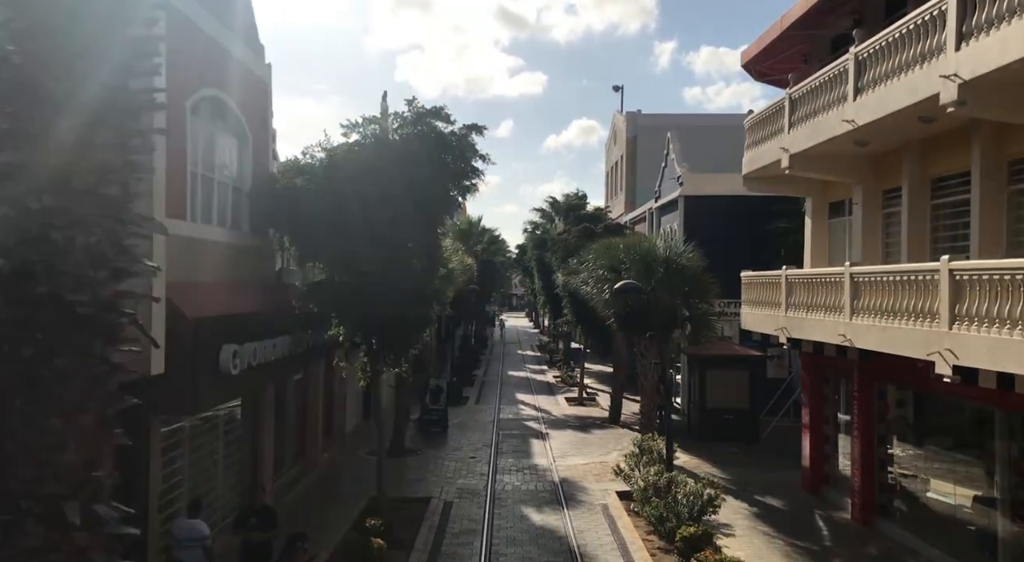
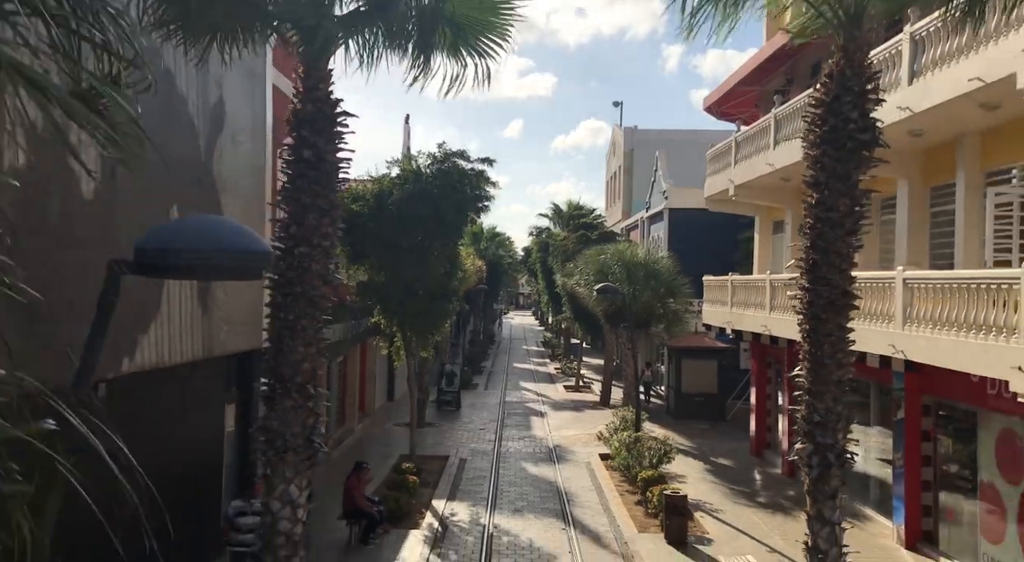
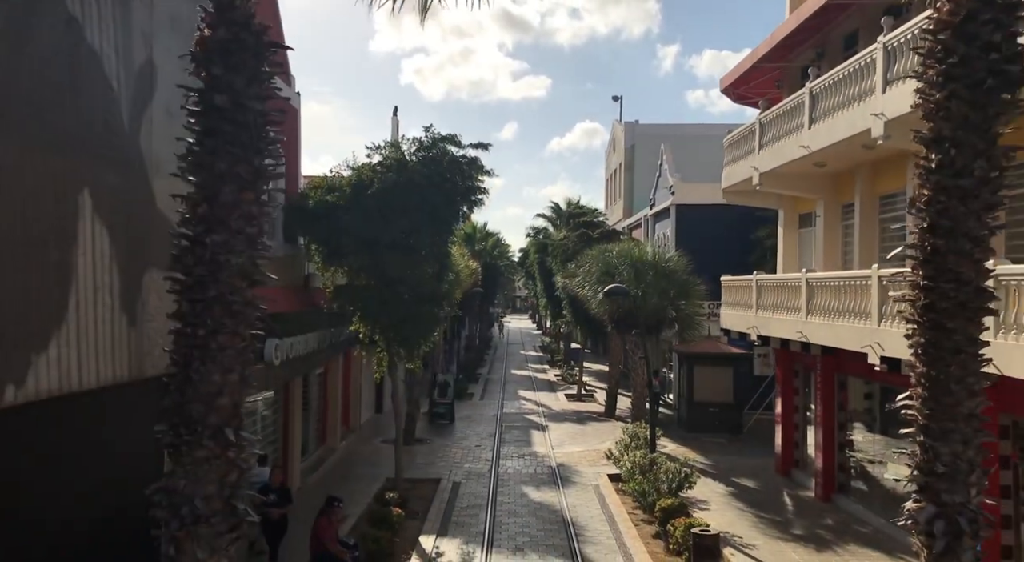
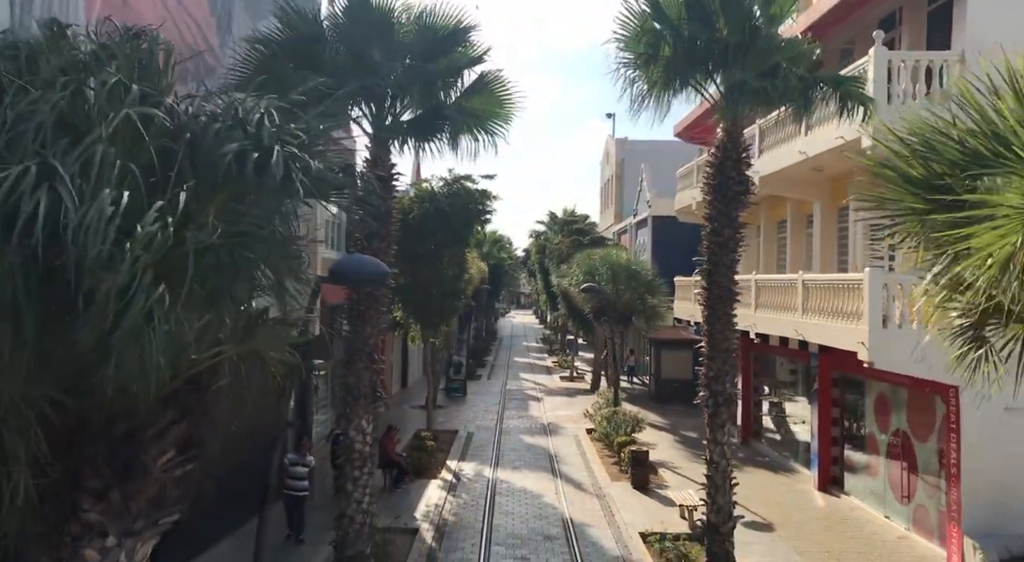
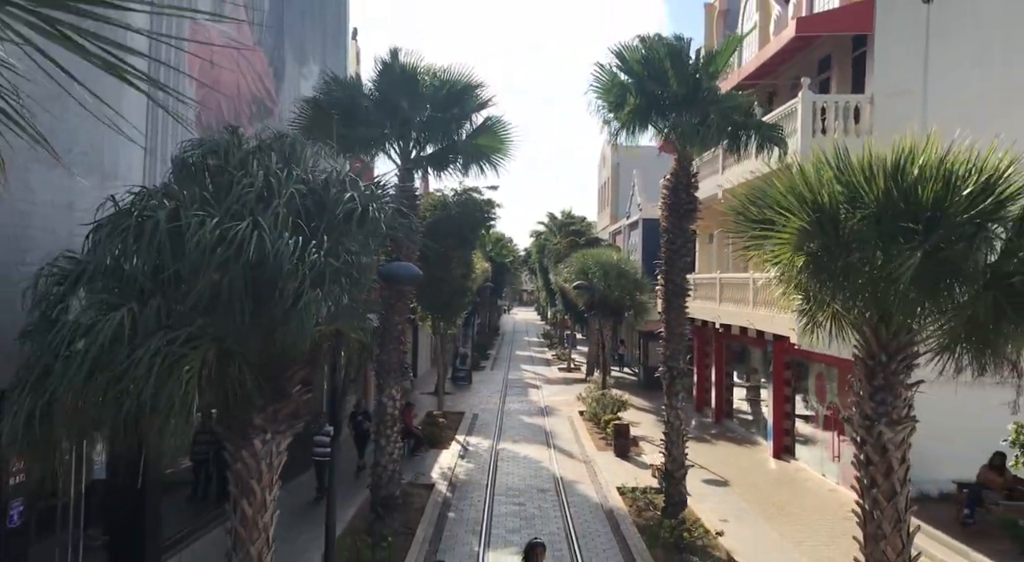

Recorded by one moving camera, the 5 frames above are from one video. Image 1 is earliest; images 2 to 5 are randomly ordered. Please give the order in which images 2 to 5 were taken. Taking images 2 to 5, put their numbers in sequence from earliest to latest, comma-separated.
3, 2, 4, 5
